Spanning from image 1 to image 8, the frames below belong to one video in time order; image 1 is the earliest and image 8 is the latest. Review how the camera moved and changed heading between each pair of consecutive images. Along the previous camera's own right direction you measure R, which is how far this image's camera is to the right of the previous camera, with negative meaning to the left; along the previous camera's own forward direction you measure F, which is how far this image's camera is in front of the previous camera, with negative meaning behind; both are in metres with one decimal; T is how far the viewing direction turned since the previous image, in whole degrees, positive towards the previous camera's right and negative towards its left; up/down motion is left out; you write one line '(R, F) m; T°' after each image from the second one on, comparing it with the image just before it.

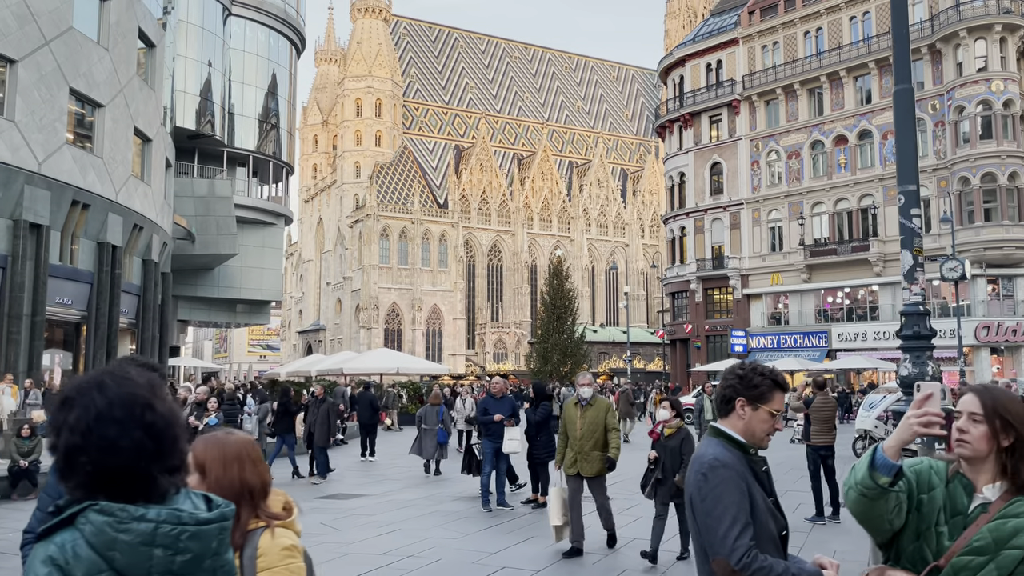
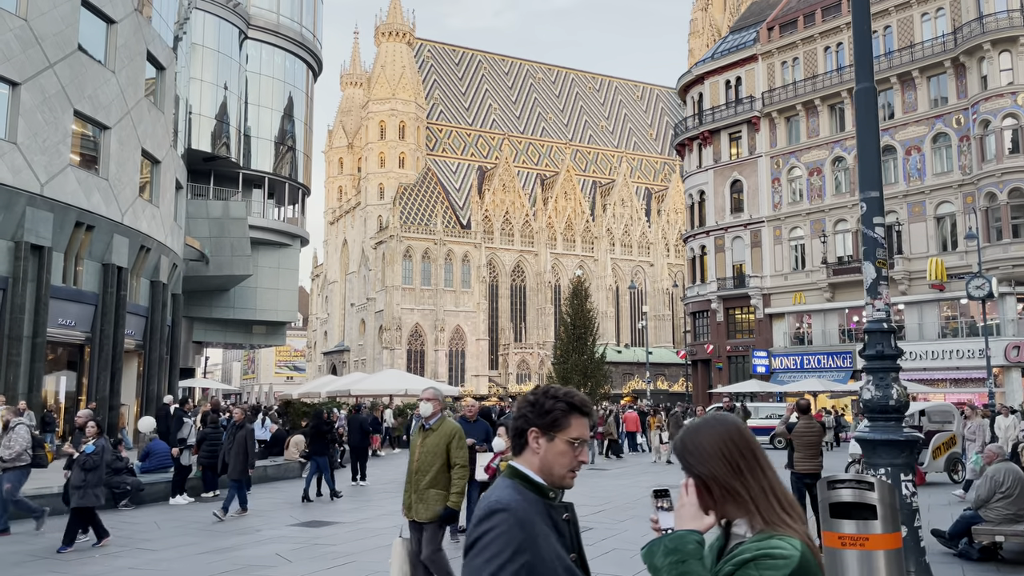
(+0.7, +0.4) m; -2°
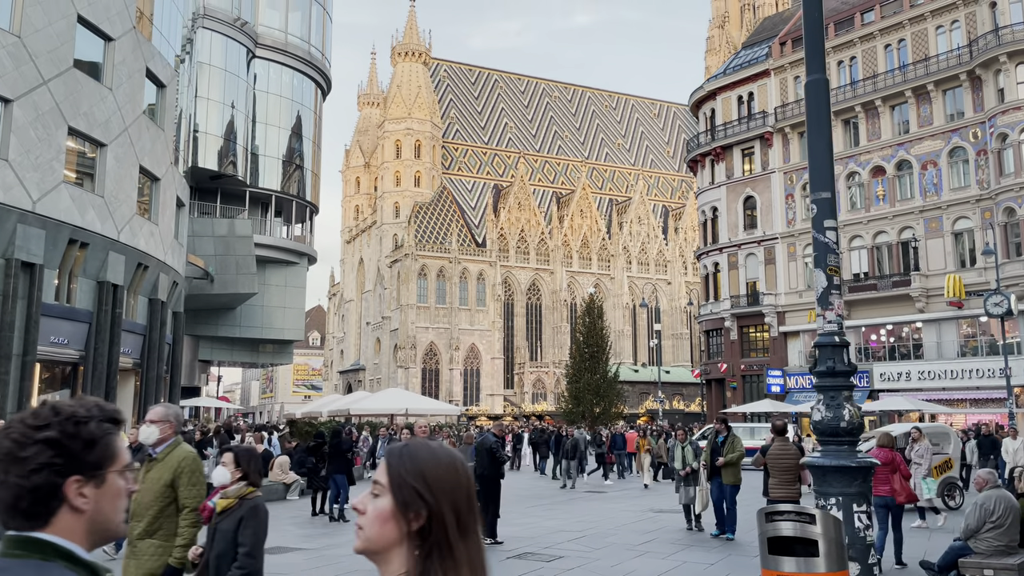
(+0.7, +0.5) m; -1°
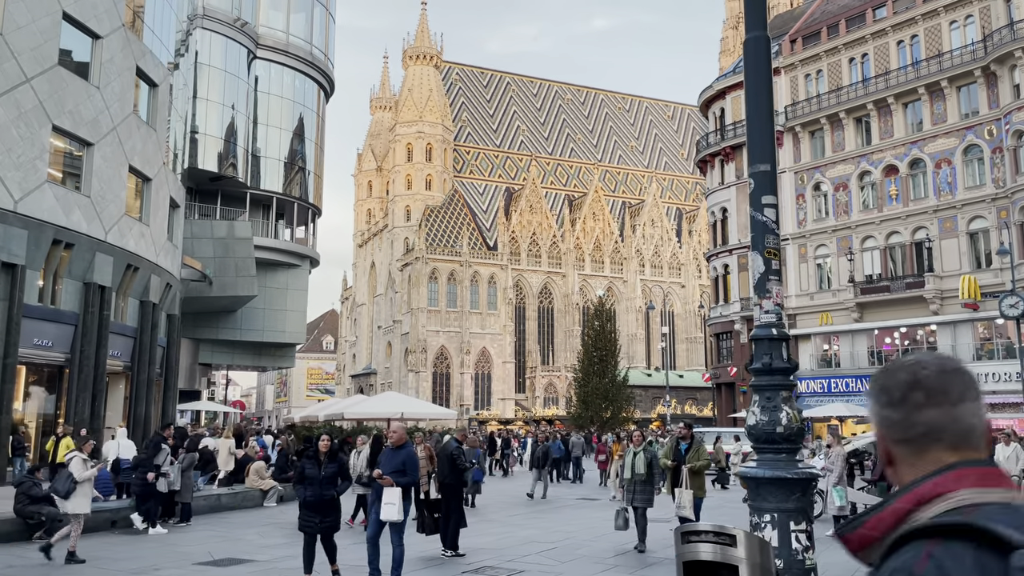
(+0.7, +0.6) m; -1°
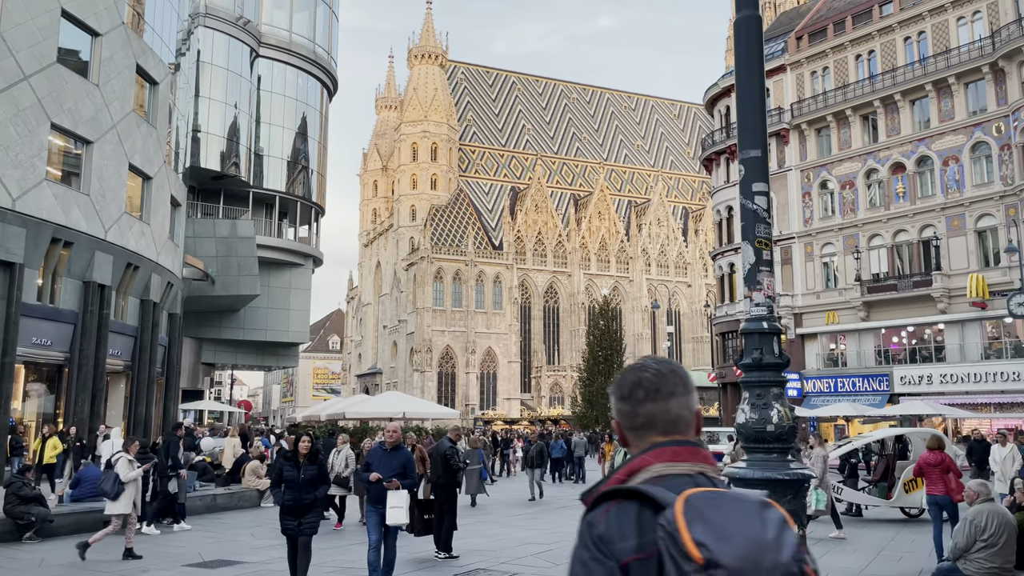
(+0.1, +0.2) m; 0°
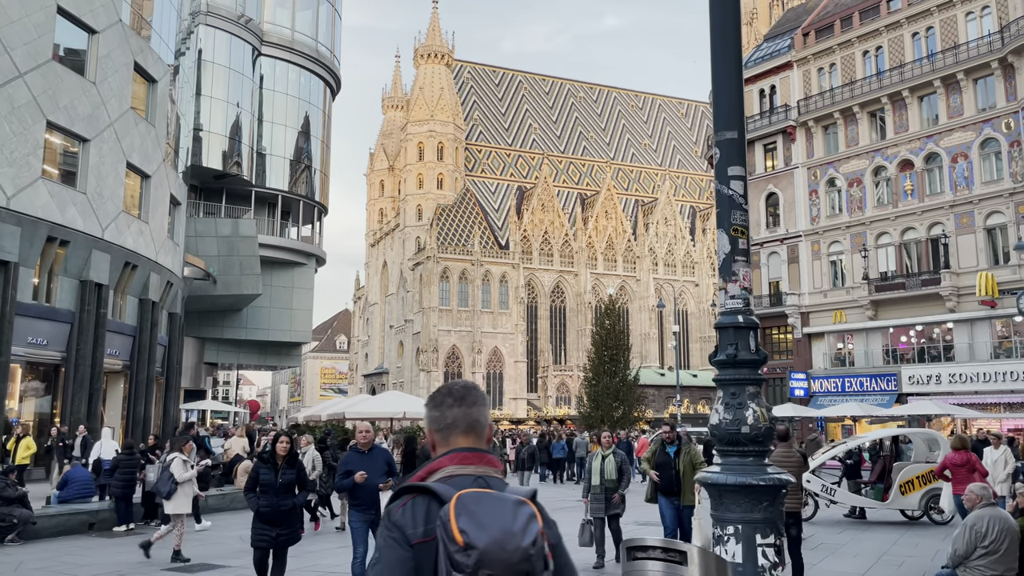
(+0.2, +0.3) m; -1°
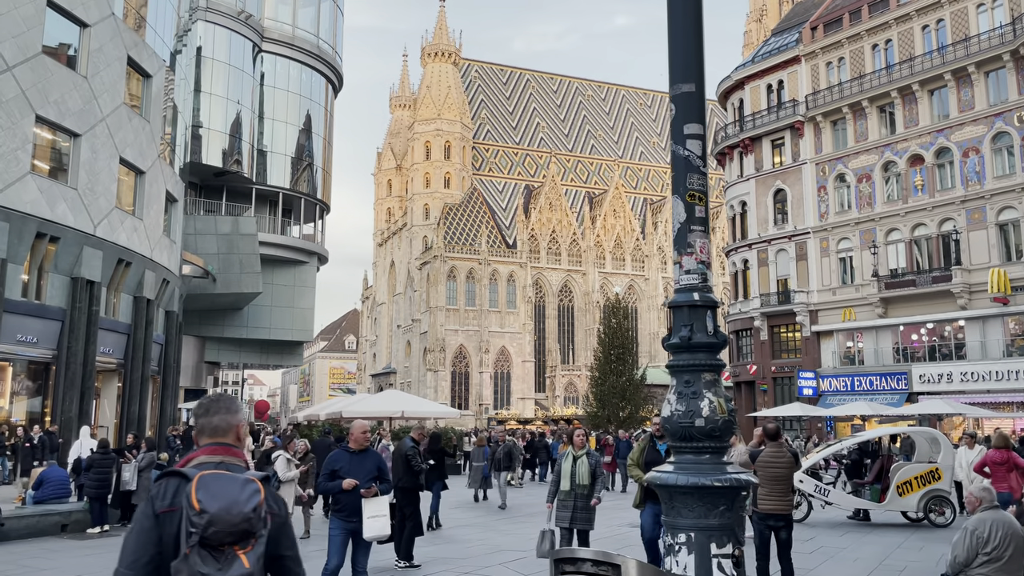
(+0.4, +0.5) m; -1°
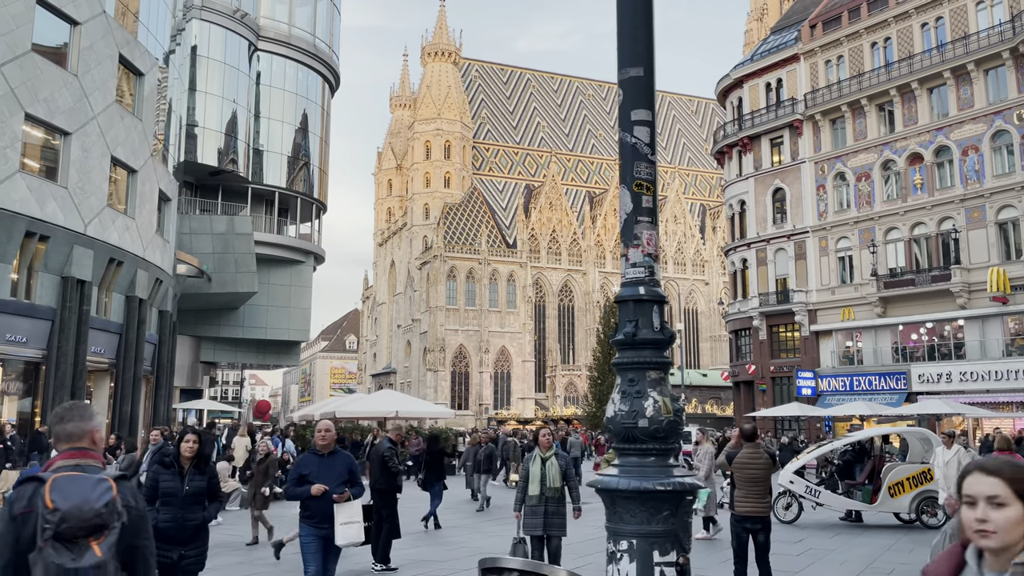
(+0.3, +0.2) m; 0°
